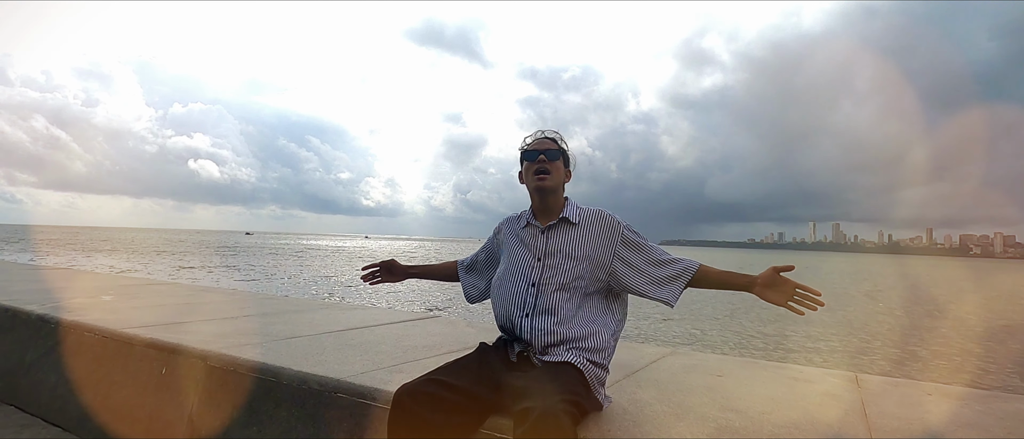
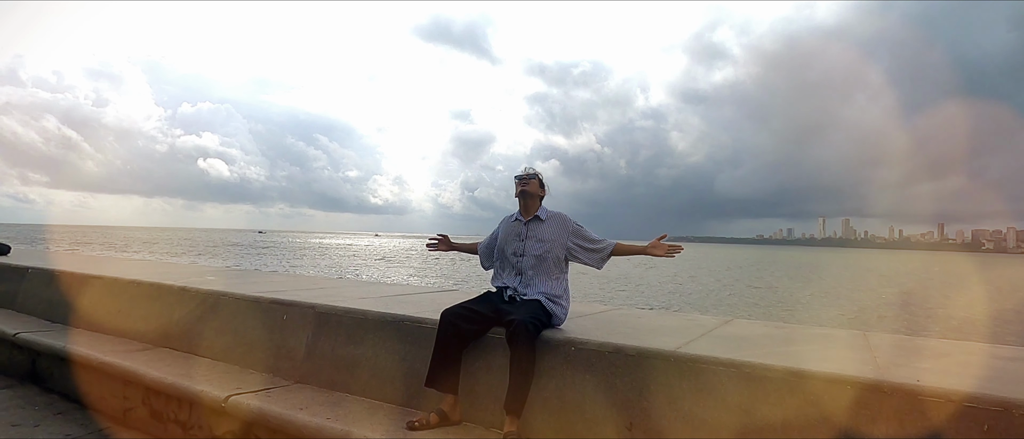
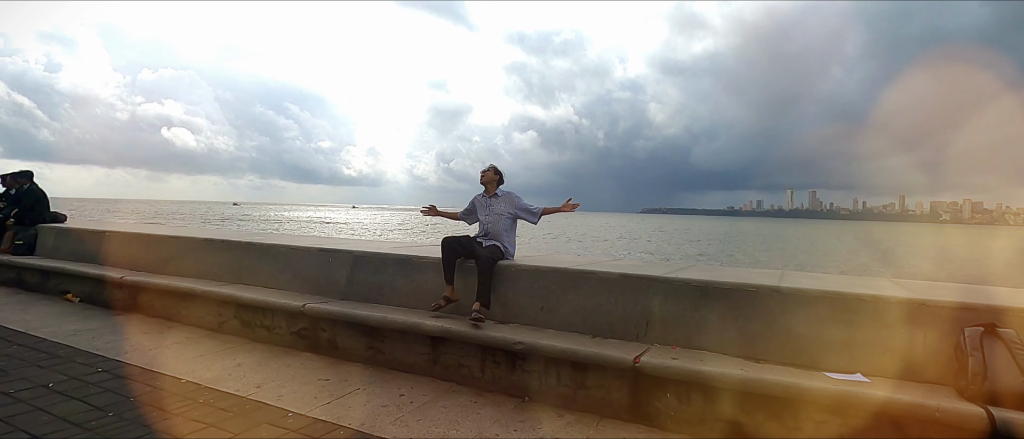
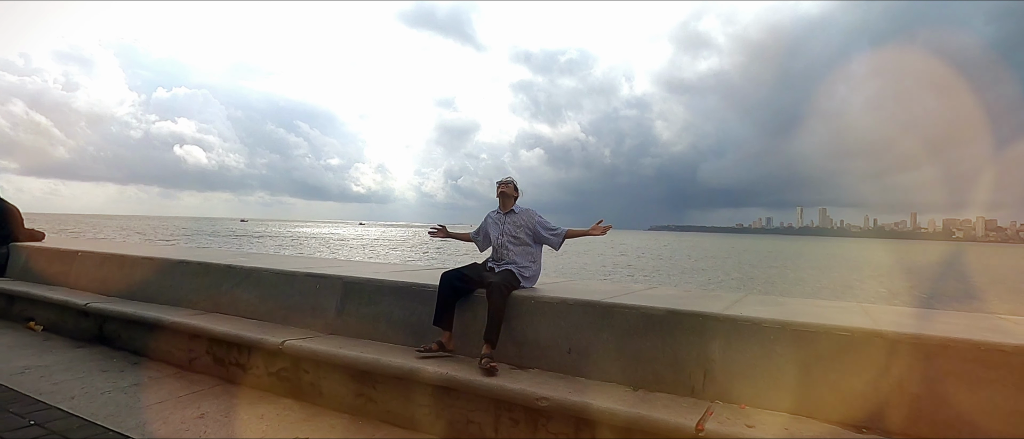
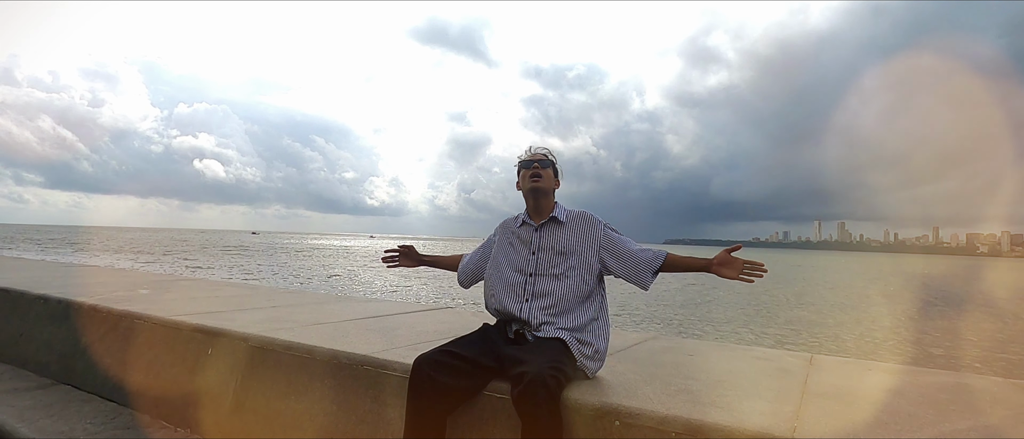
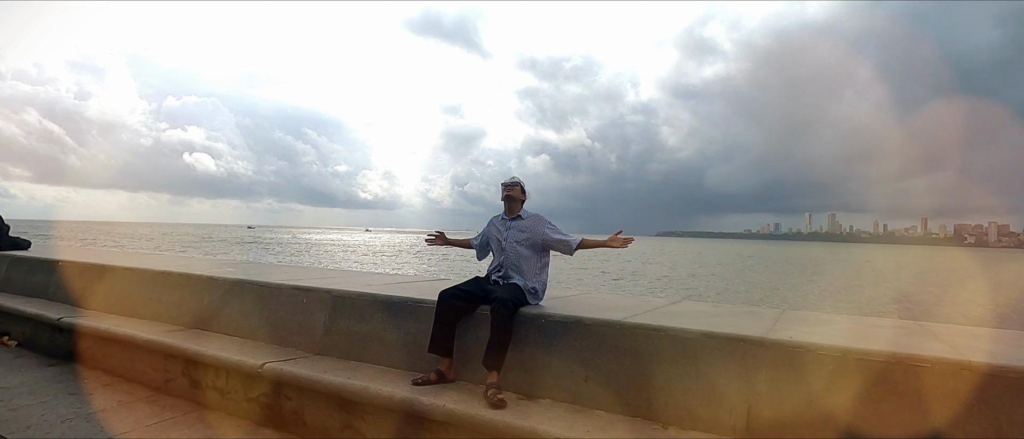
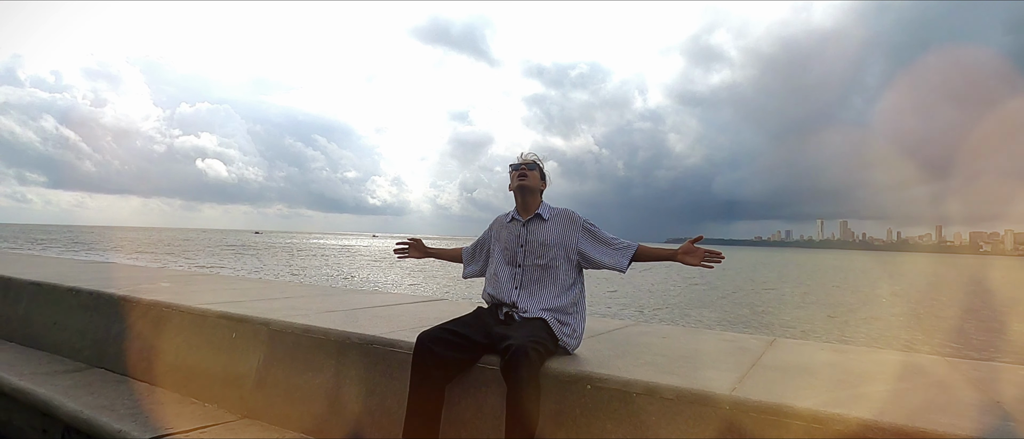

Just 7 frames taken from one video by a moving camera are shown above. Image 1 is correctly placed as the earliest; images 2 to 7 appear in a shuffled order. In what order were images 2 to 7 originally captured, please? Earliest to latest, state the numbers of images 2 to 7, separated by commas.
5, 7, 2, 6, 4, 3
